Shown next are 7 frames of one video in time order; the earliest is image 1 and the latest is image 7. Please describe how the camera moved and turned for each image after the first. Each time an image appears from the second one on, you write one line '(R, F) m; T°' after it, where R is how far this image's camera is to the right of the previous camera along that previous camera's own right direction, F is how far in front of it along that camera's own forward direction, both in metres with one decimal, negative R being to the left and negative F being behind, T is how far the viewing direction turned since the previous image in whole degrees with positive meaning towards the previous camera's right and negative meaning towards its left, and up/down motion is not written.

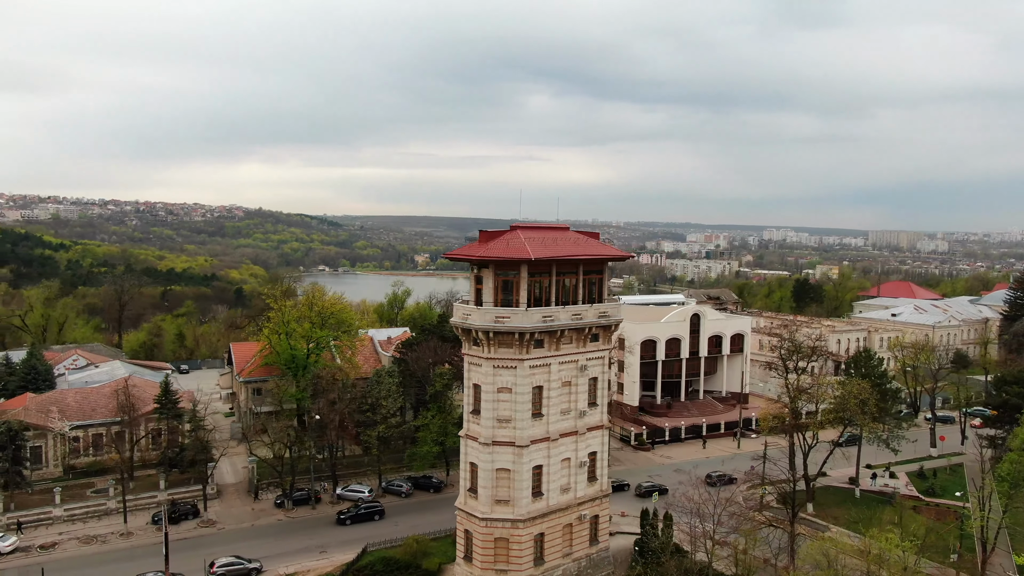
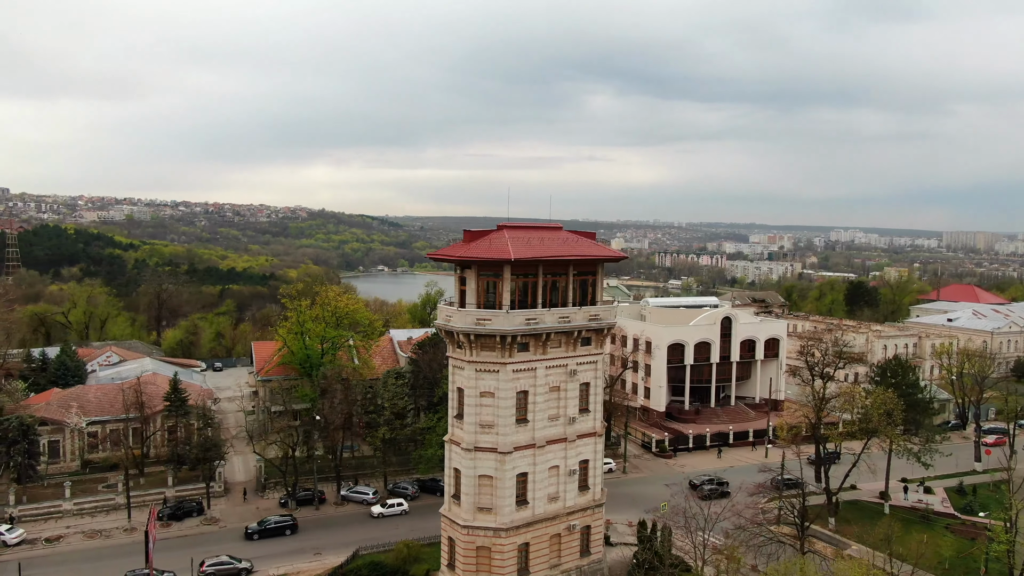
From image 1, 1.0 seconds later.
(+3.2, +1.1) m; -4°
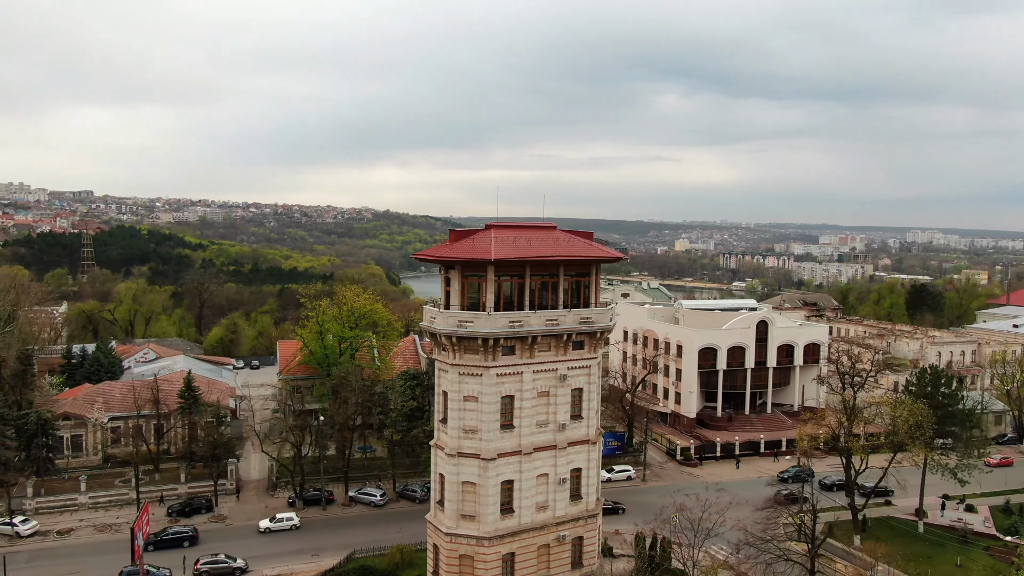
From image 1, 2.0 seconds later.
(+3.2, +1.1) m; -5°
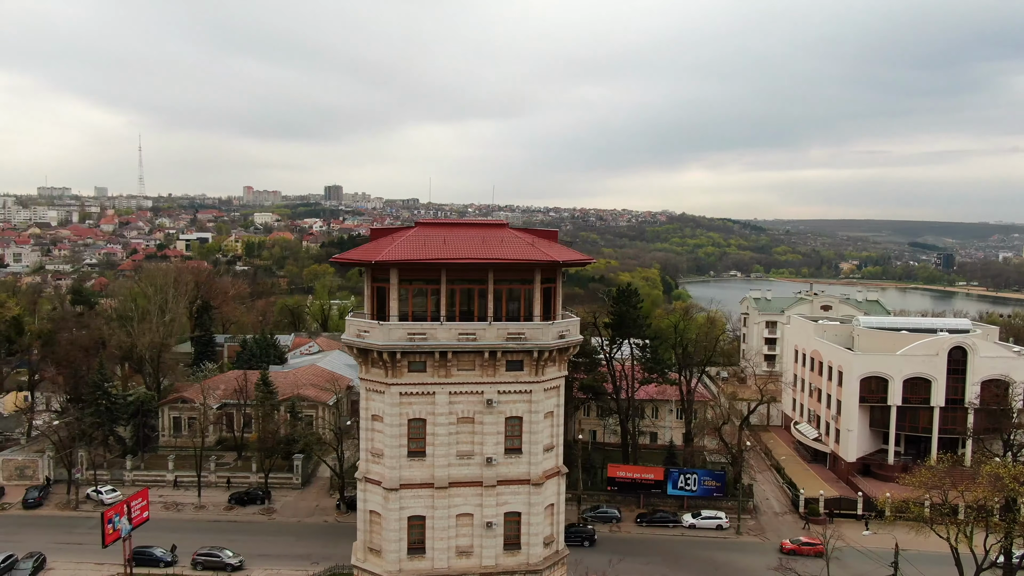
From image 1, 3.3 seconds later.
(+13.0, +7.3) m; -22°
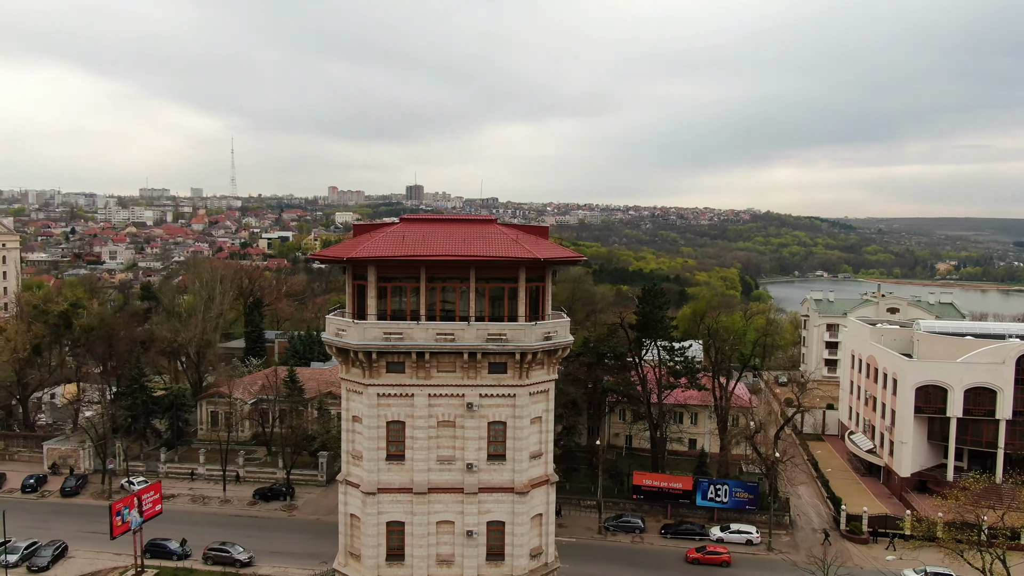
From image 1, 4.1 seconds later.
(+3.3, +1.4) m; -6°
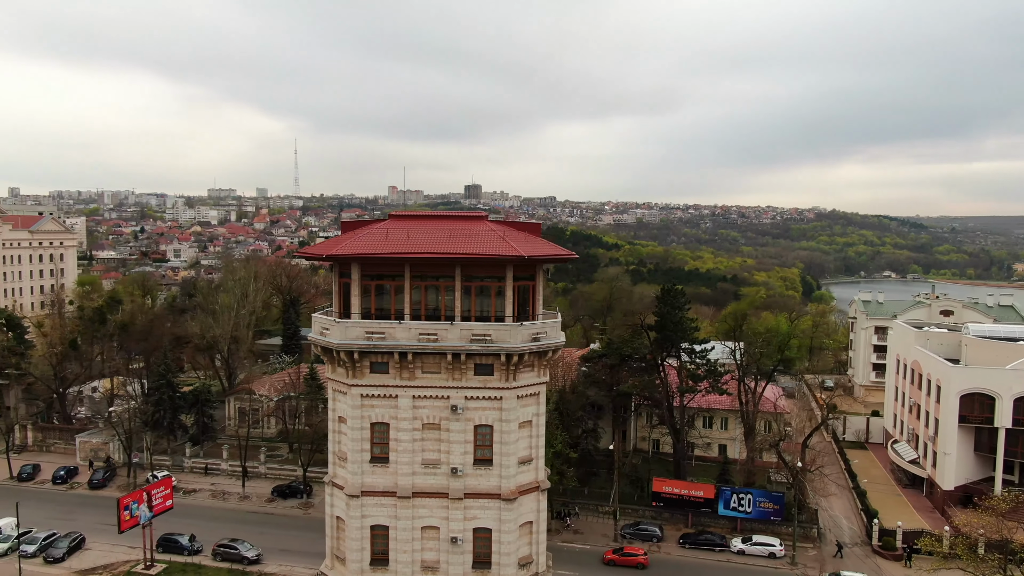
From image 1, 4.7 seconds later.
(+2.3, +1.0) m; -4°
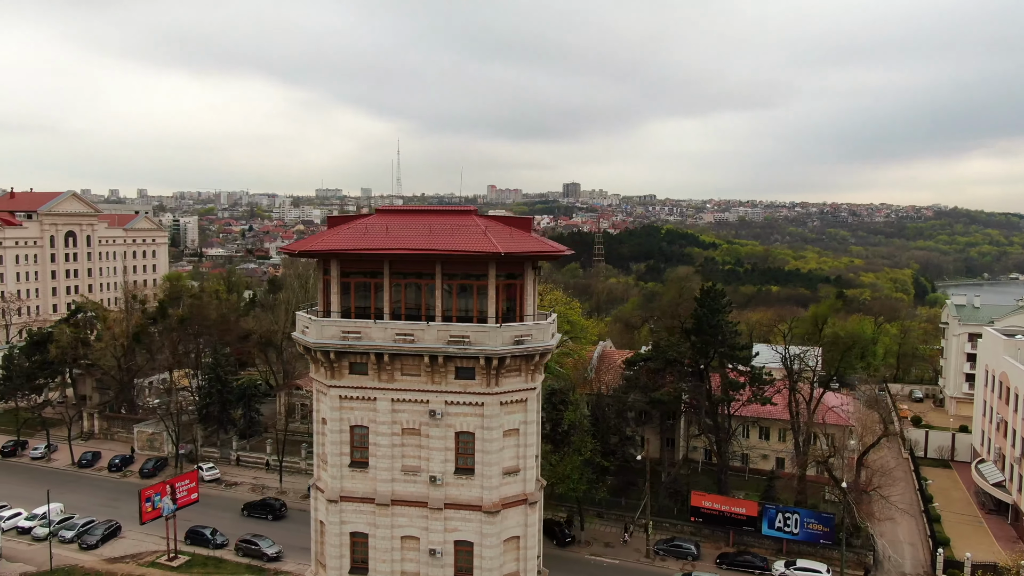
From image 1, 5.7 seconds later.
(+3.5, +1.8) m; -7°
